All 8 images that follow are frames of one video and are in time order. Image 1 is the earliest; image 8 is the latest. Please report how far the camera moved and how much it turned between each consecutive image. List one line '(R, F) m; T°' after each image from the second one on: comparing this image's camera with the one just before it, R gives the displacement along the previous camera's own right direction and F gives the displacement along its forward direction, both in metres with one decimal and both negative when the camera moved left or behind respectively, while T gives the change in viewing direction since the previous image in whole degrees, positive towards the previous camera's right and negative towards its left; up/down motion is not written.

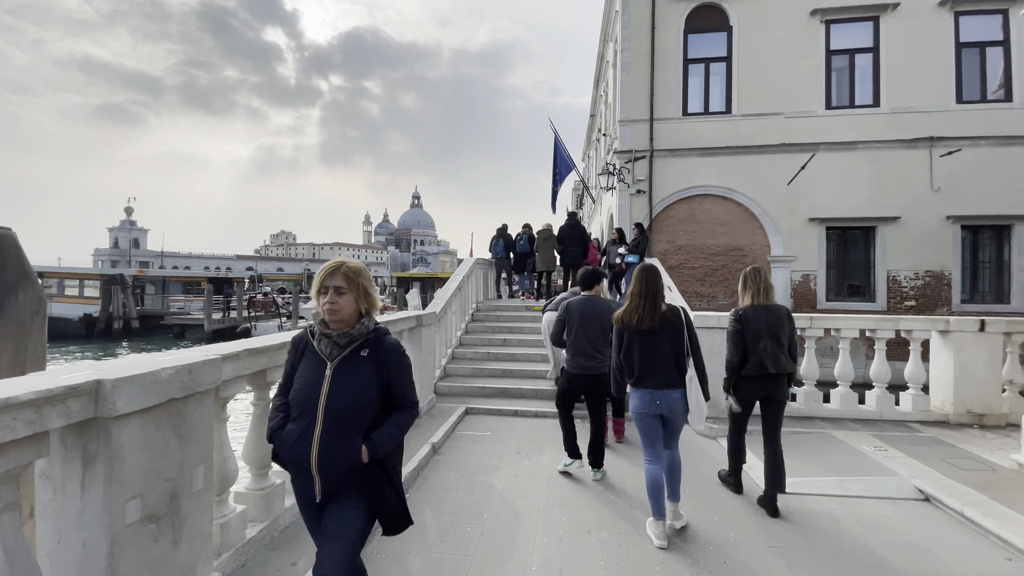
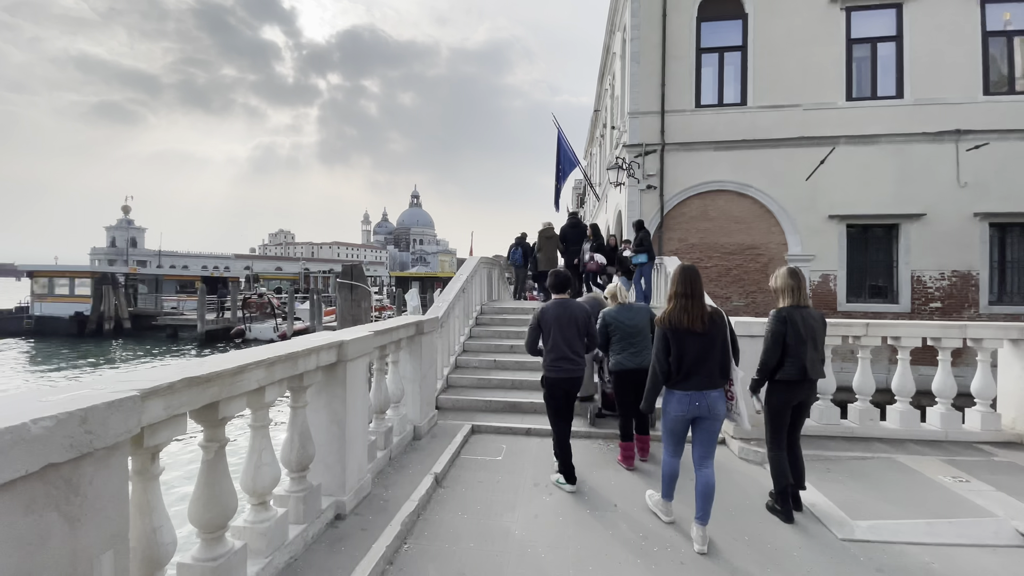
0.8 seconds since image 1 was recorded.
(-0.2, +0.8) m; 0°
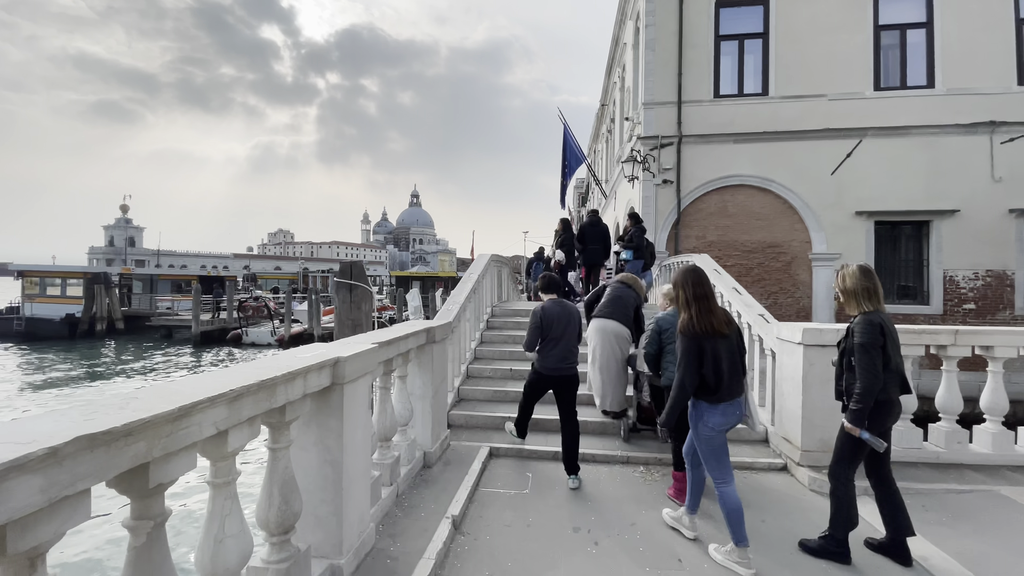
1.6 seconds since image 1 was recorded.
(-0.3, +0.8) m; 0°
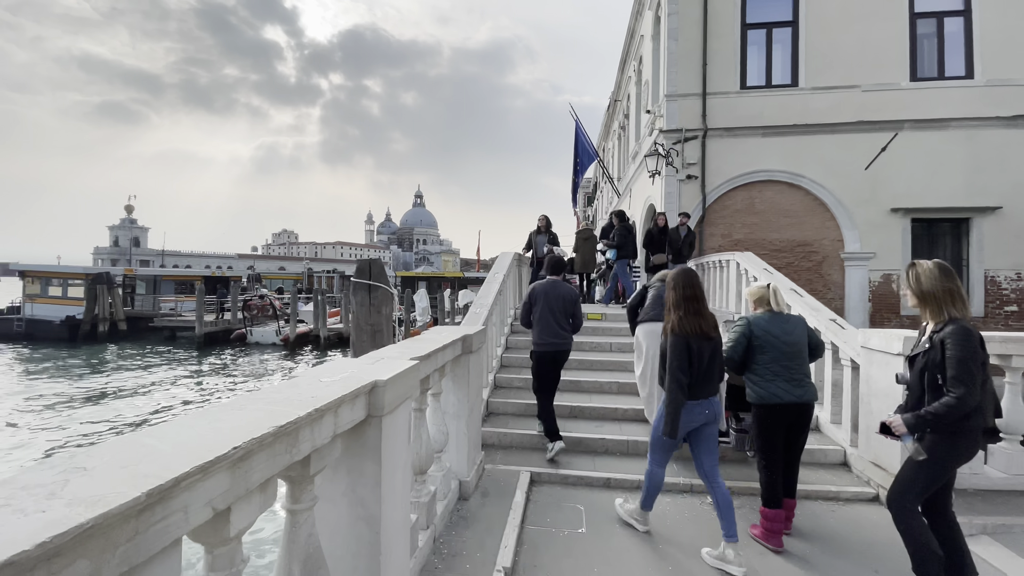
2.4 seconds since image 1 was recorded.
(-0.4, +0.6) m; 0°
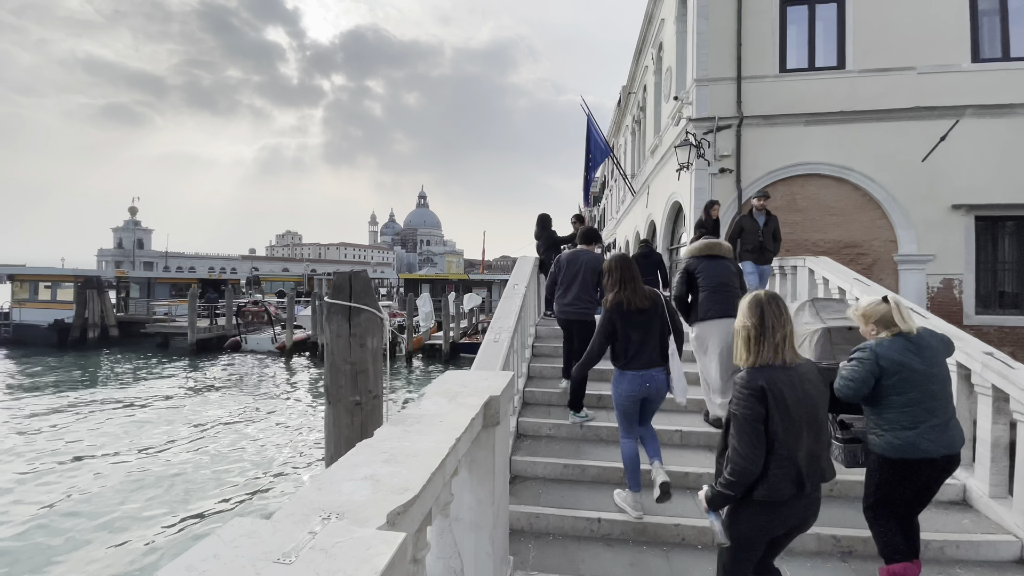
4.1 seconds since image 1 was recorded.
(-0.2, +1.4) m; 0°
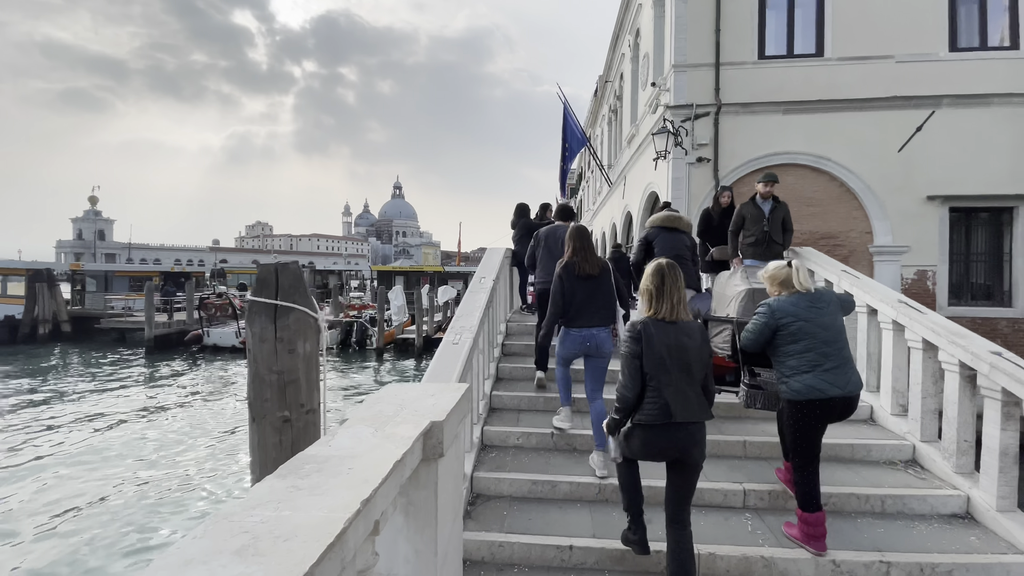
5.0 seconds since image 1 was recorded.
(+0.1, +0.5) m; +3°
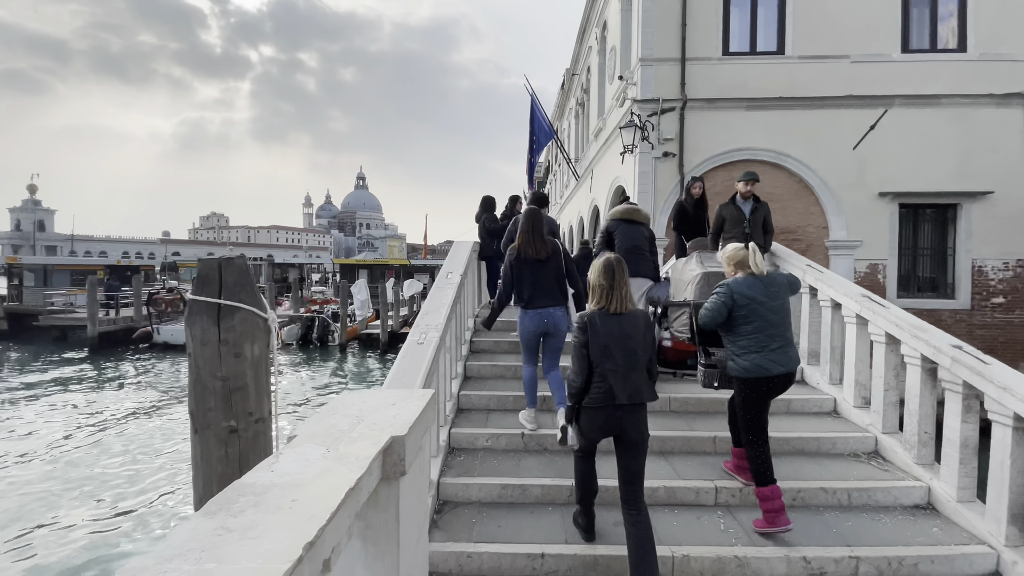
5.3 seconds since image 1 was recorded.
(0.0, +0.2) m; +4°
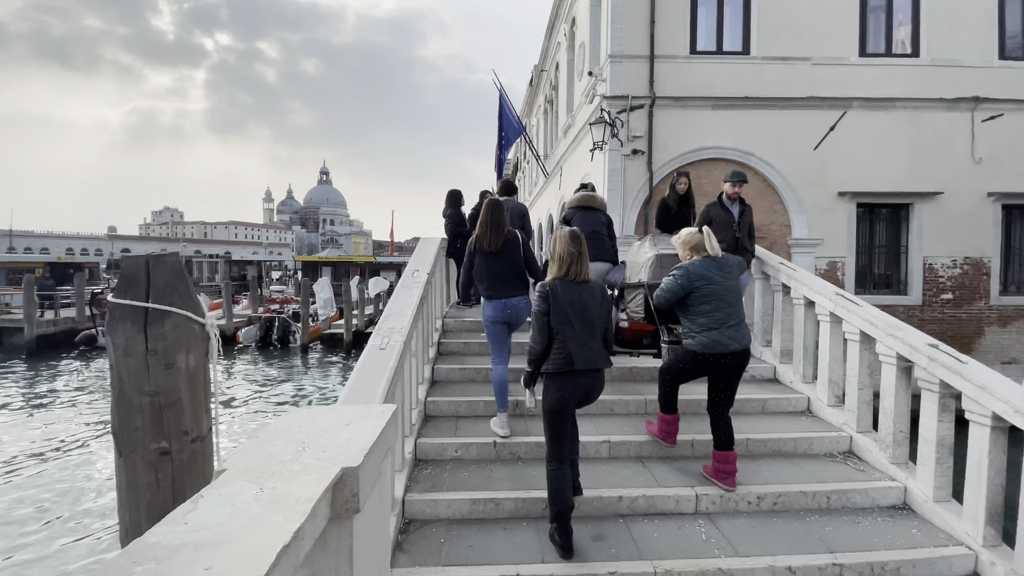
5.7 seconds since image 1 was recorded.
(0.0, +0.2) m; +4°
